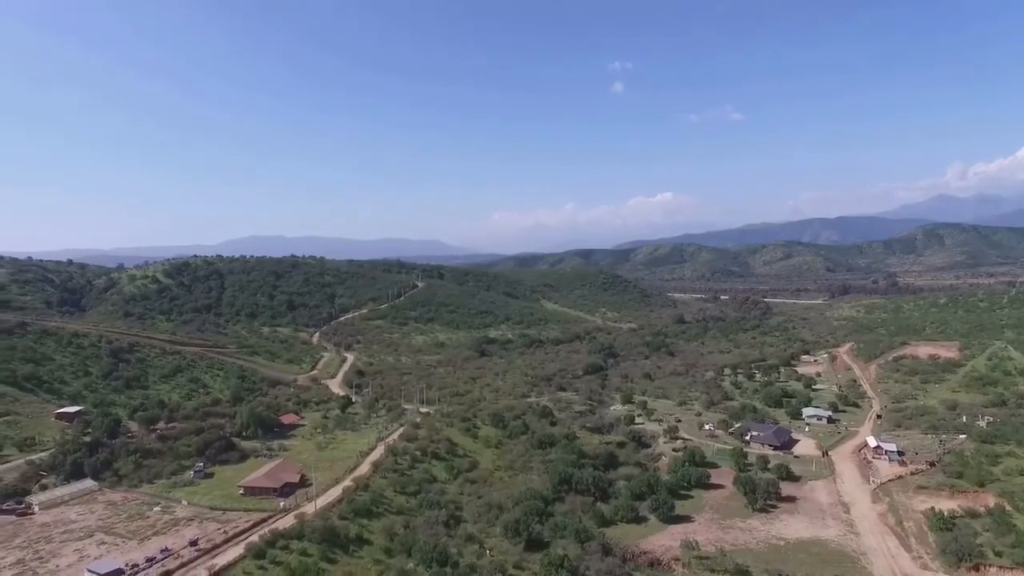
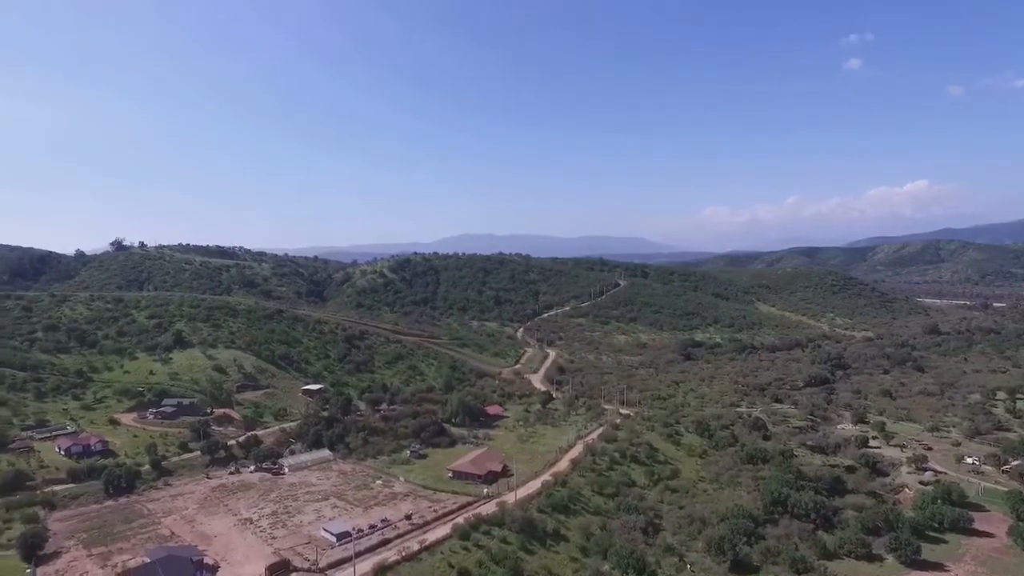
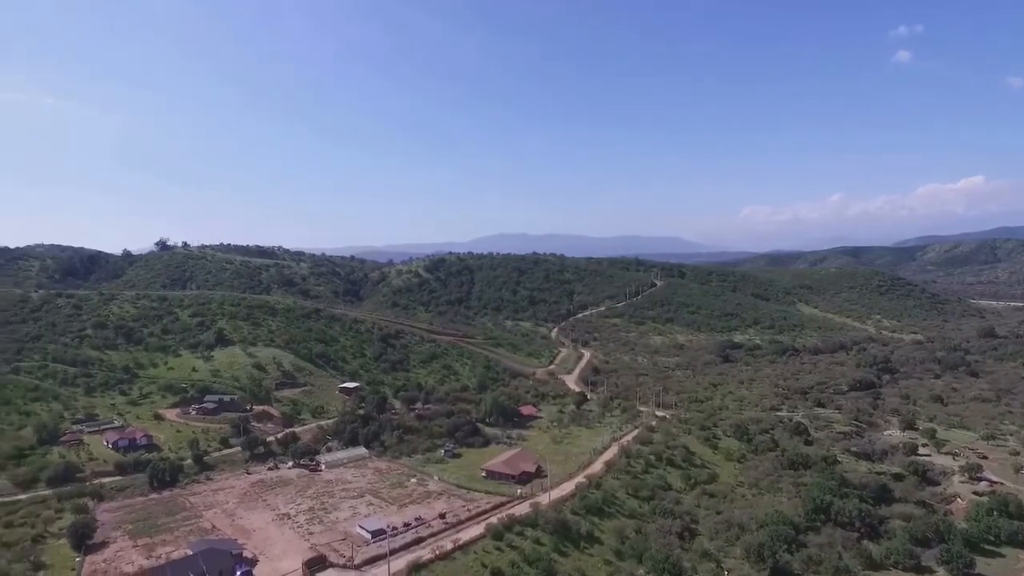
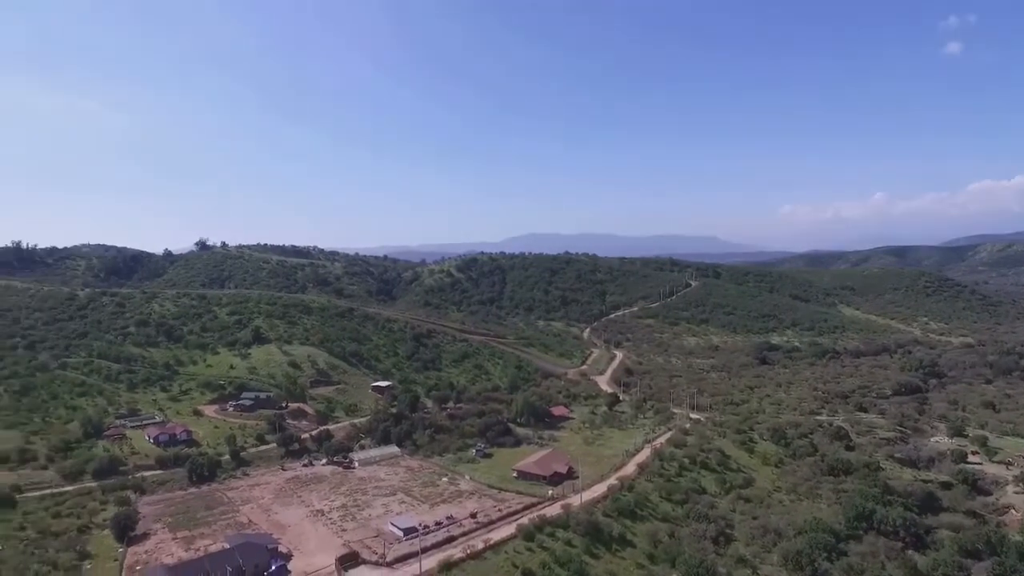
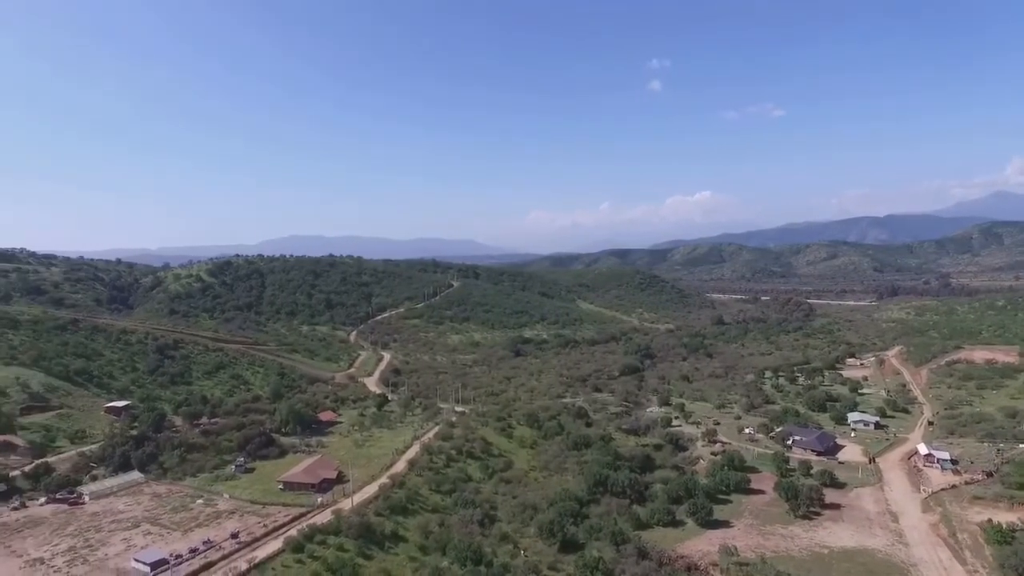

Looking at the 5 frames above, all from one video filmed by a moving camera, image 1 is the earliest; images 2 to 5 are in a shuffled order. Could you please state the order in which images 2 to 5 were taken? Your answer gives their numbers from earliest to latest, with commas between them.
5, 2, 3, 4
